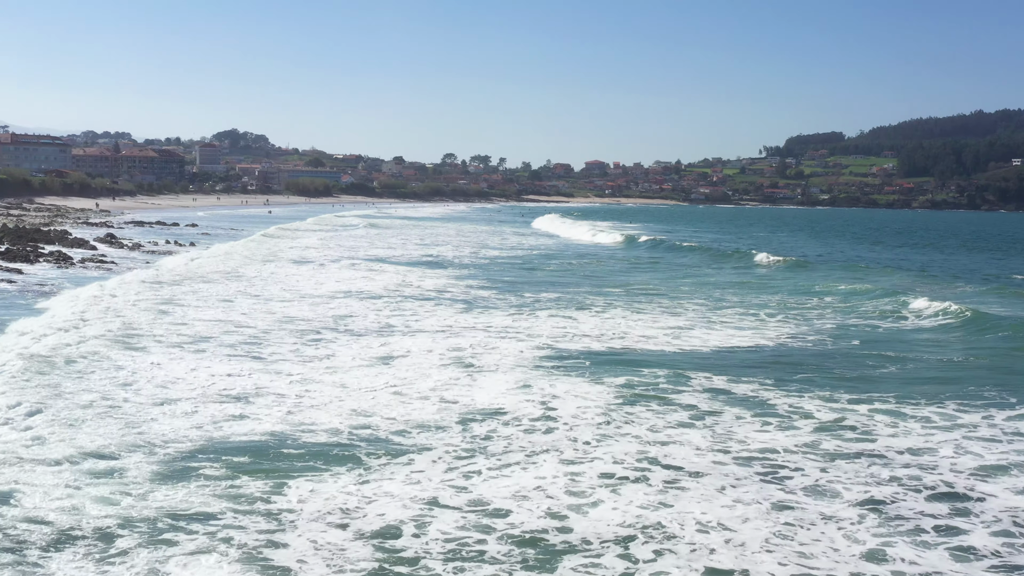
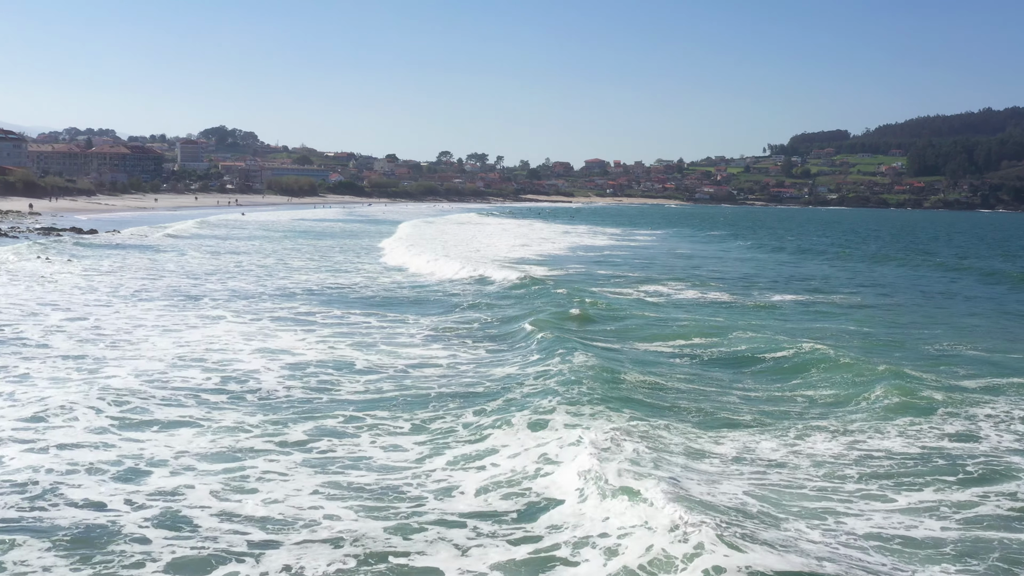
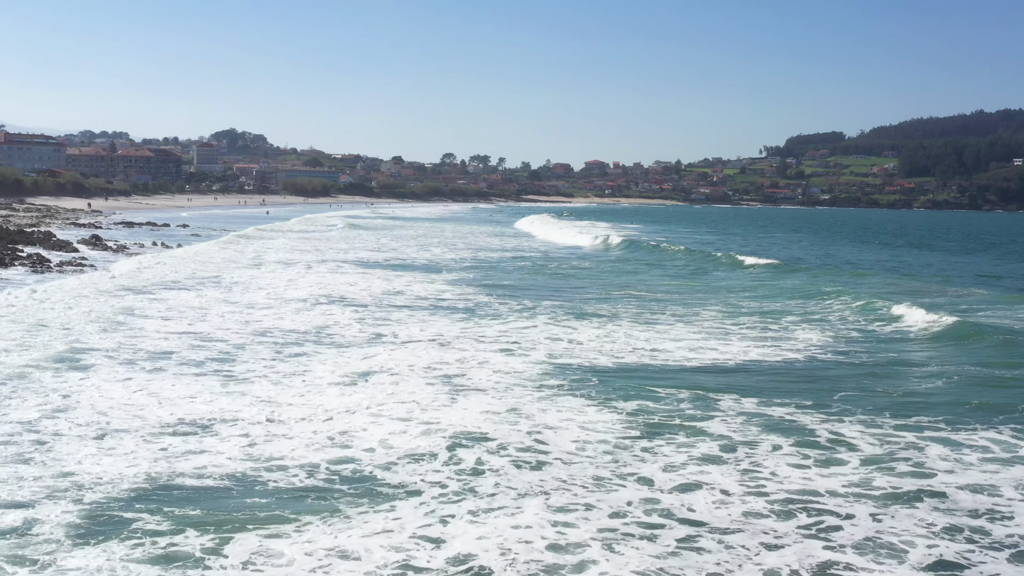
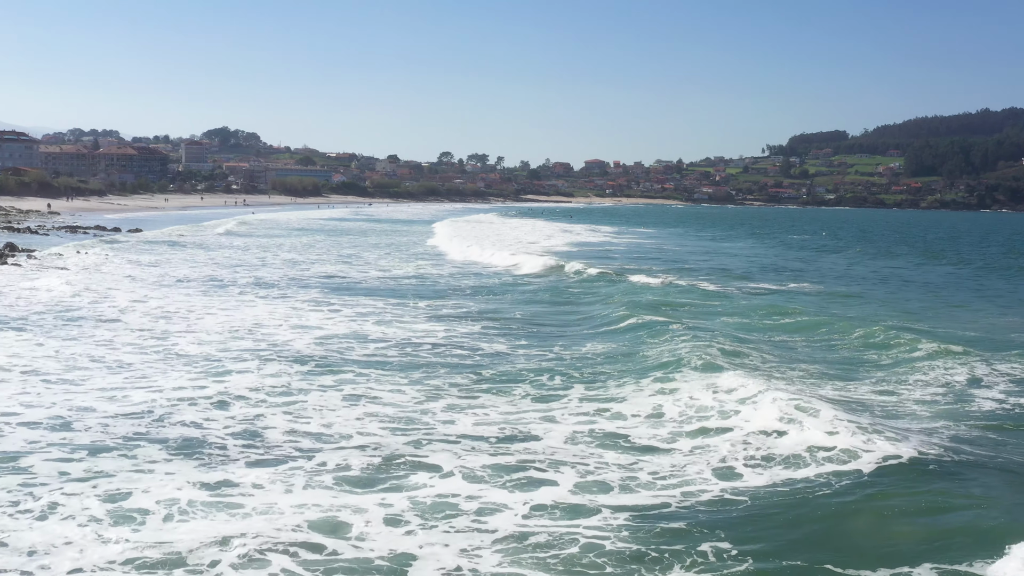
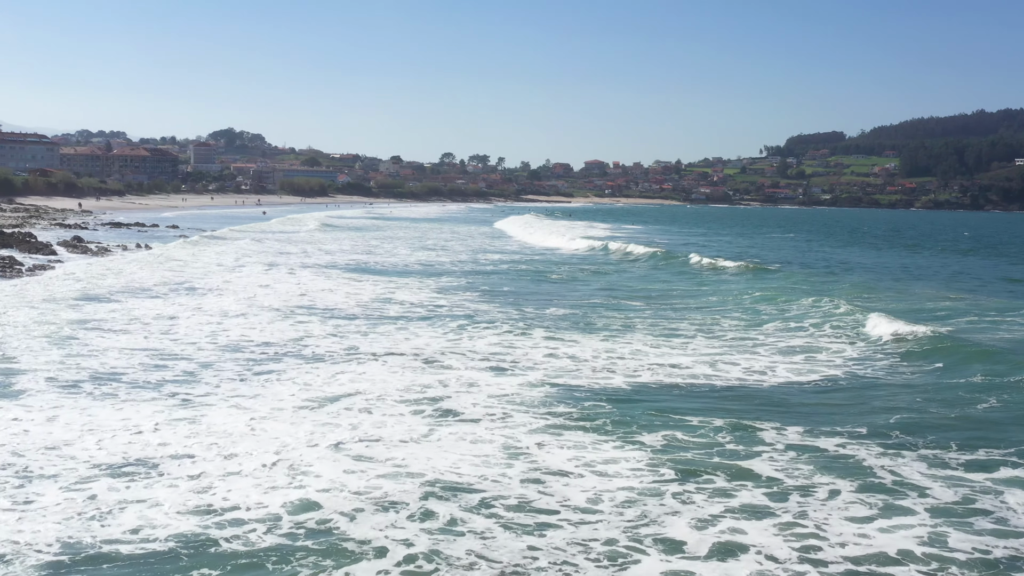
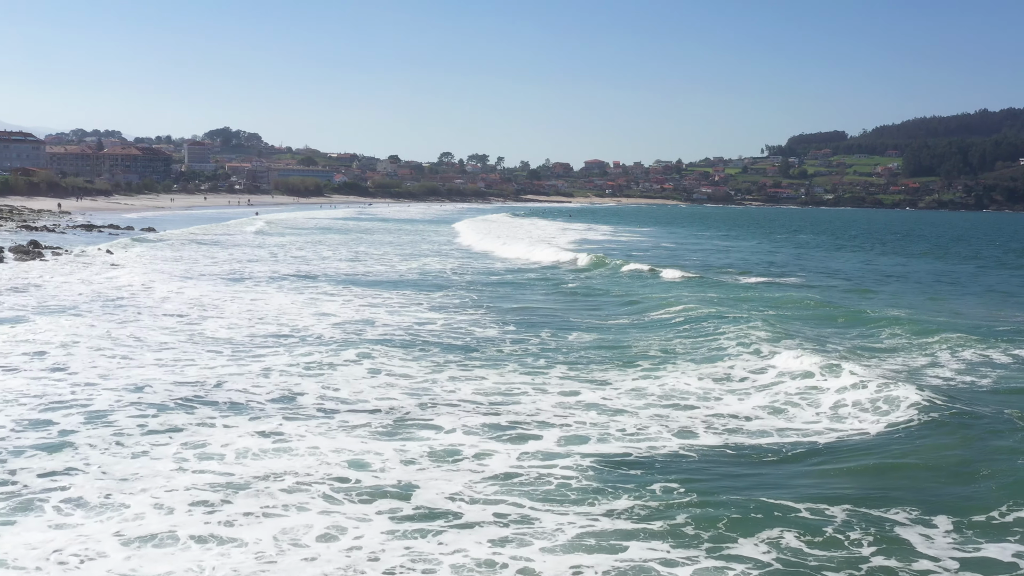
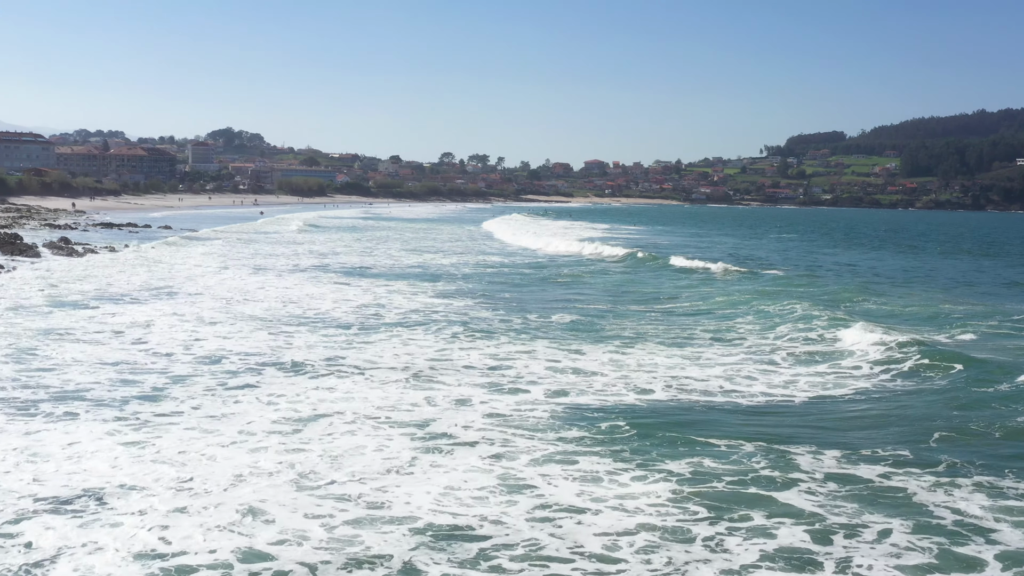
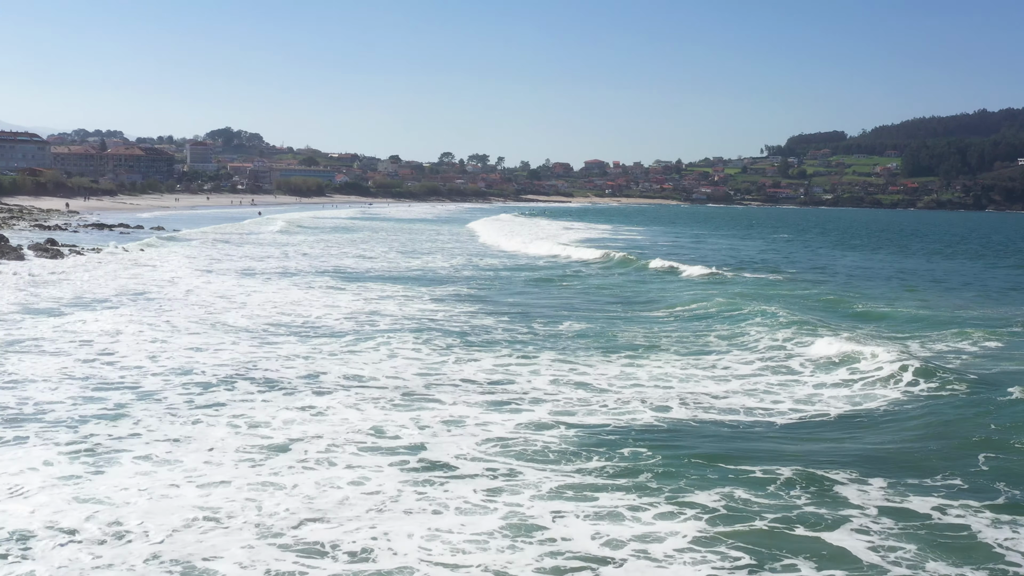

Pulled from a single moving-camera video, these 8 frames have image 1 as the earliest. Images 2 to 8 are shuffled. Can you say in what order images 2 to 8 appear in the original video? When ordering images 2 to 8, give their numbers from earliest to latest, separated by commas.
3, 5, 7, 8, 6, 4, 2
